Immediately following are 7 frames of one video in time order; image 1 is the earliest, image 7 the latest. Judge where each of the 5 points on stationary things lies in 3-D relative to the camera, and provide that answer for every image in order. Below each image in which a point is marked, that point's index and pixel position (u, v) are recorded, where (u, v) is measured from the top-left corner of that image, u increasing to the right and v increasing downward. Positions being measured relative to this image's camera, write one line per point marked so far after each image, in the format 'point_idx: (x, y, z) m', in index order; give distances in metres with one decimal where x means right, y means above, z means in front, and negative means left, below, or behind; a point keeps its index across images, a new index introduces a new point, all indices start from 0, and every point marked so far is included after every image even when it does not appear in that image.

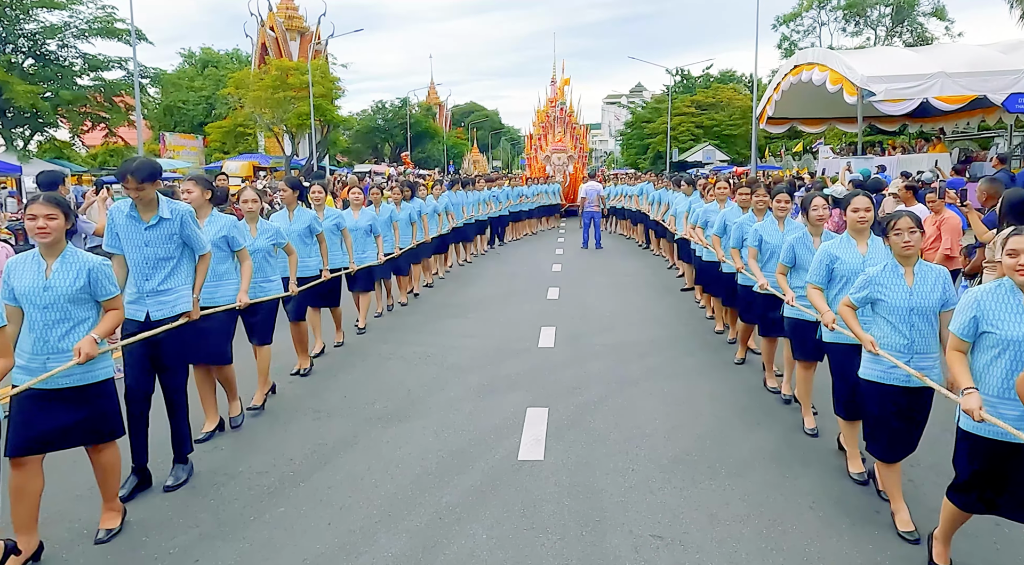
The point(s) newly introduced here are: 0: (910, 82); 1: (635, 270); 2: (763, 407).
0: (+8.4, +4.3, +15.7) m
1: (+2.2, +0.2, +12.9) m
2: (+2.0, -1.0, +5.7) m
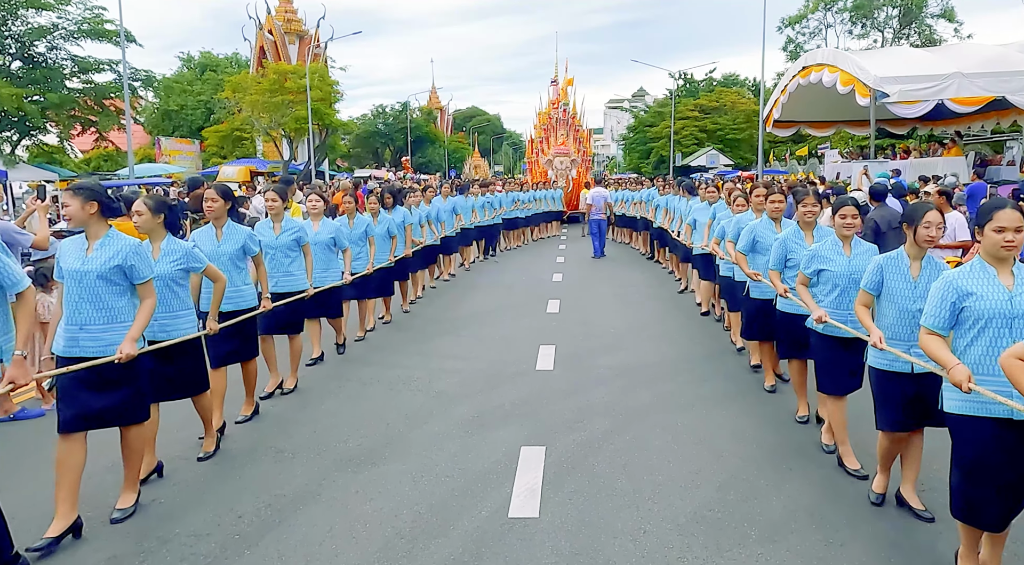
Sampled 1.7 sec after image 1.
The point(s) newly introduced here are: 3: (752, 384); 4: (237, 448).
0: (+8.4, +4.1, +14.9) m
1: (+2.1, 0.0, +12.1) m
2: (+1.9, -1.1, +4.9) m
3: (+2.1, -0.9, +6.4) m
4: (-1.9, -1.2, +5.1) m
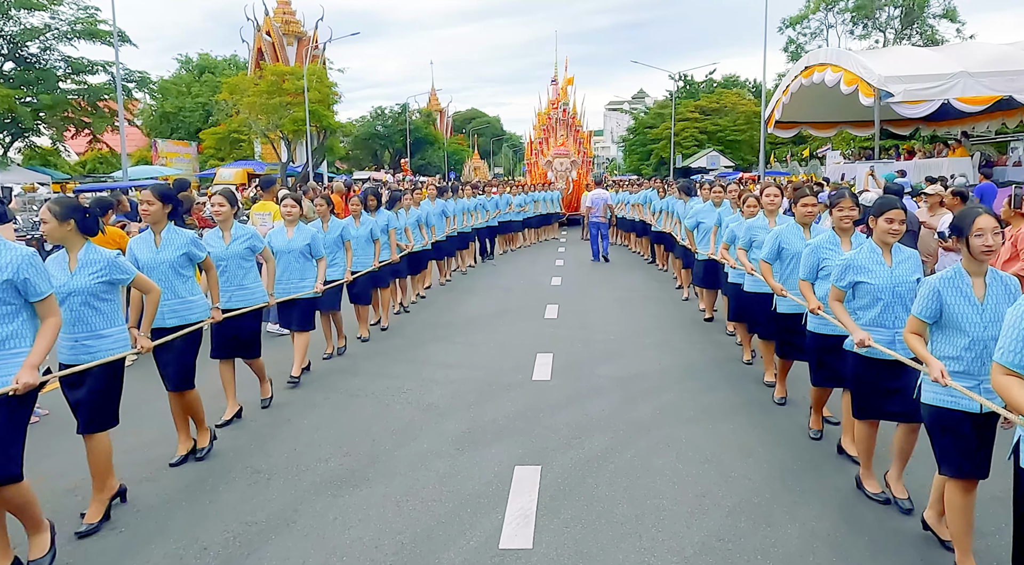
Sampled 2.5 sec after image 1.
0: (+8.3, +4.0, +14.6) m
1: (+2.1, -0.1, +11.8) m
2: (+1.9, -1.2, +4.5) m
3: (+2.1, -1.0, +6.0) m
4: (-2.0, -1.2, +4.7) m
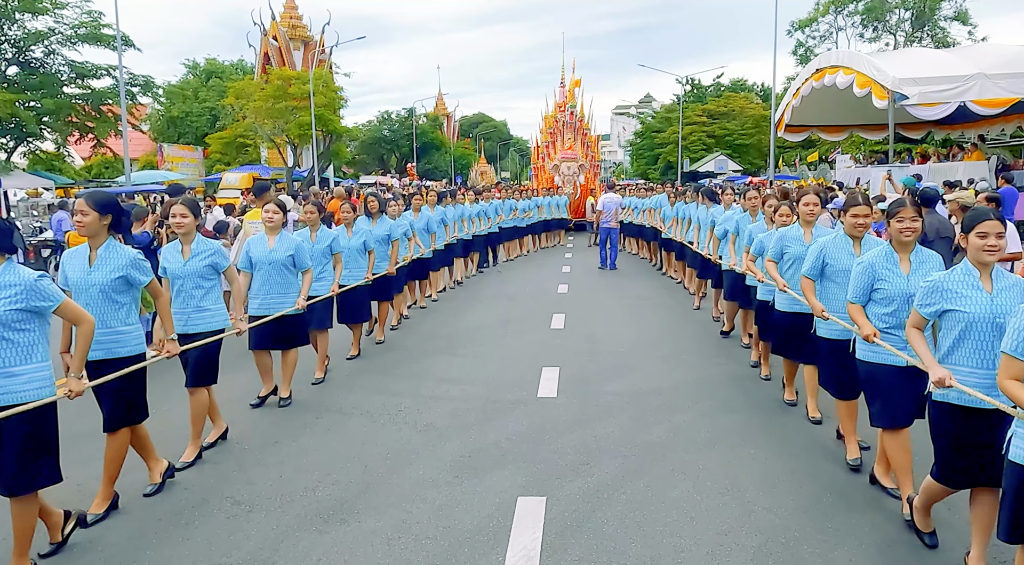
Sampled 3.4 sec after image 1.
0: (+8.4, +3.9, +14.2) m
1: (+2.2, -0.2, +11.4) m
2: (+1.9, -1.3, +4.1) m
3: (+2.1, -1.1, +5.7) m
4: (-1.9, -1.3, +4.4) m
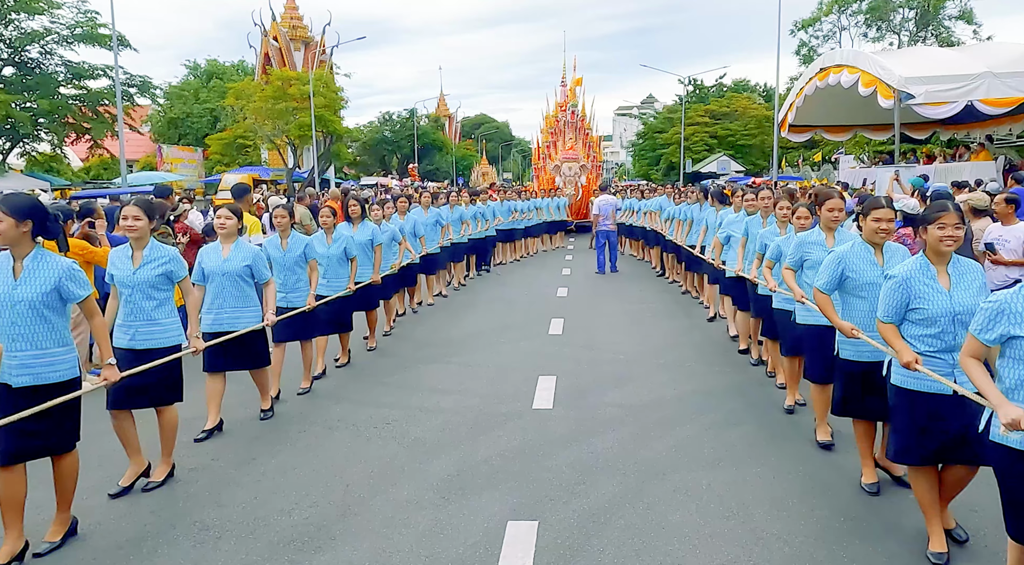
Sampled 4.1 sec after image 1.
0: (+8.4, +3.8, +13.8) m
1: (+2.1, -0.2, +11.1) m
2: (+1.8, -1.3, +3.8) m
3: (+2.1, -1.1, +5.3) m
4: (-2.0, -1.3, +4.1) m
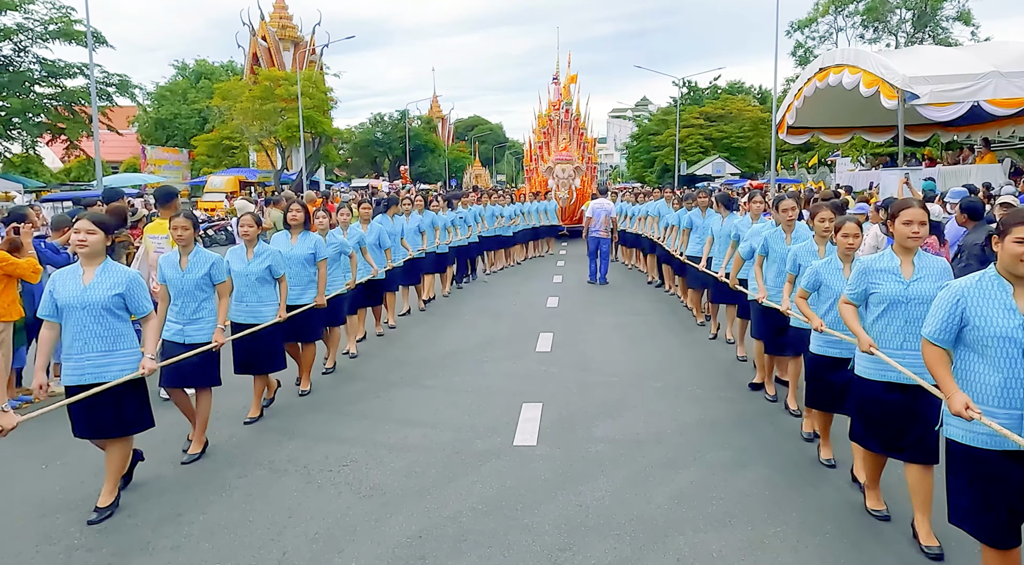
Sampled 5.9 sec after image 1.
0: (+8.2, +3.6, +13.1) m
1: (+1.9, -0.4, +10.3) m
2: (+1.7, -1.4, +3.1) m
3: (+1.9, -1.2, +4.6) m
4: (-2.2, -1.5, +3.3) m
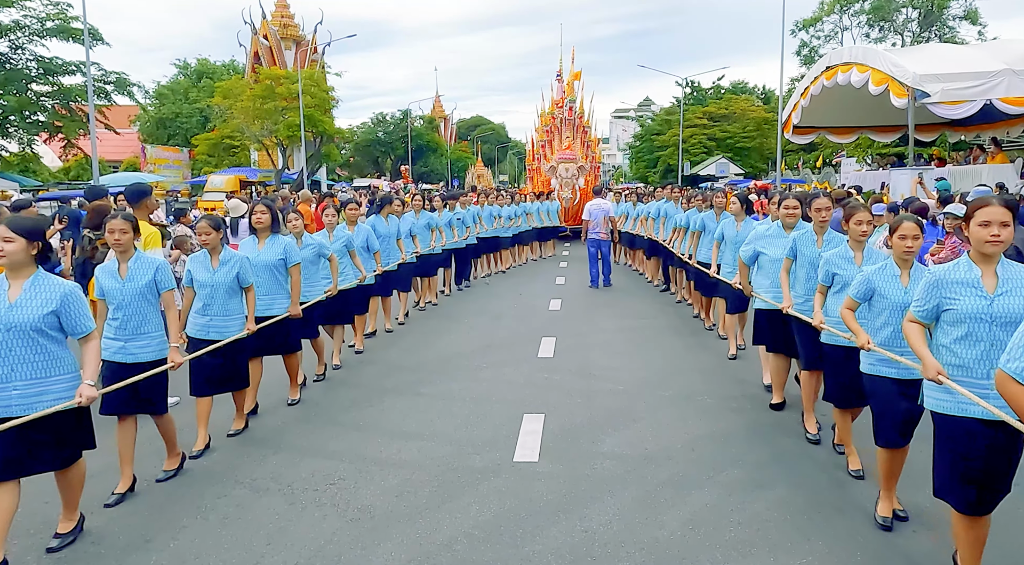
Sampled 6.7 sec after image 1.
0: (+8.2, +3.6, +12.8) m
1: (+2.0, -0.4, +9.9) m
2: (+1.7, -1.5, +2.7) m
3: (+1.9, -1.3, +4.2) m
4: (-2.2, -1.5, +2.9) m
